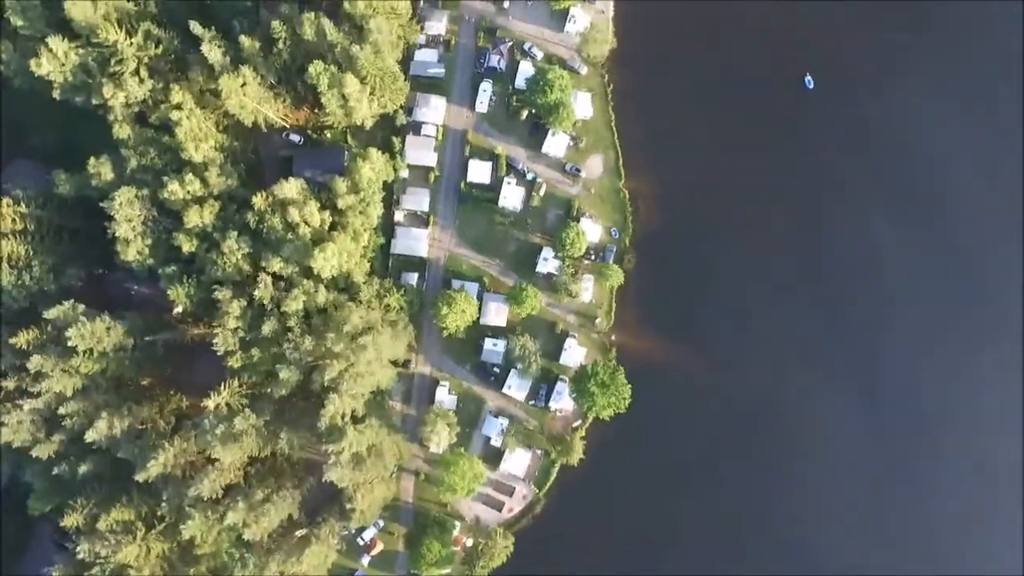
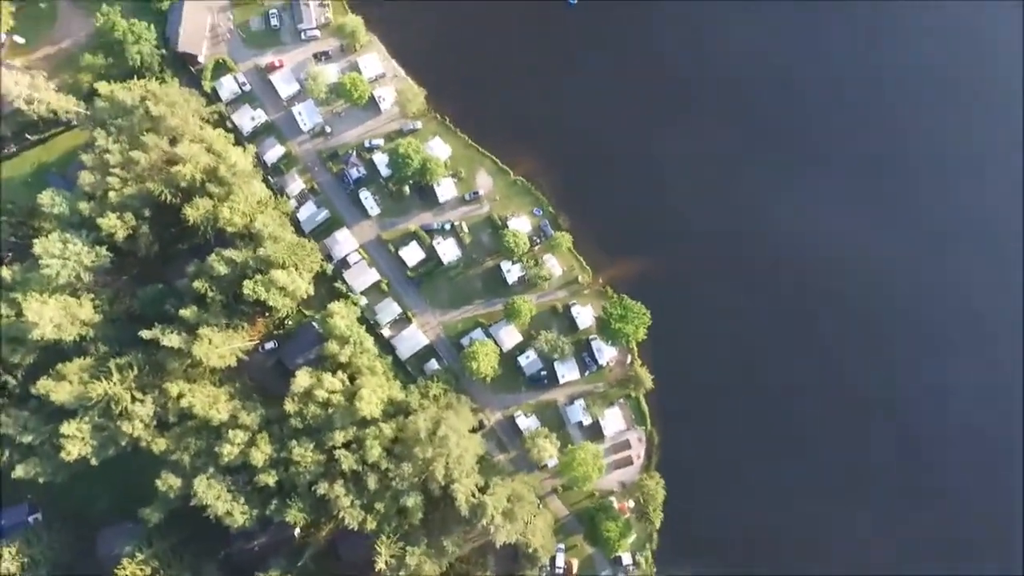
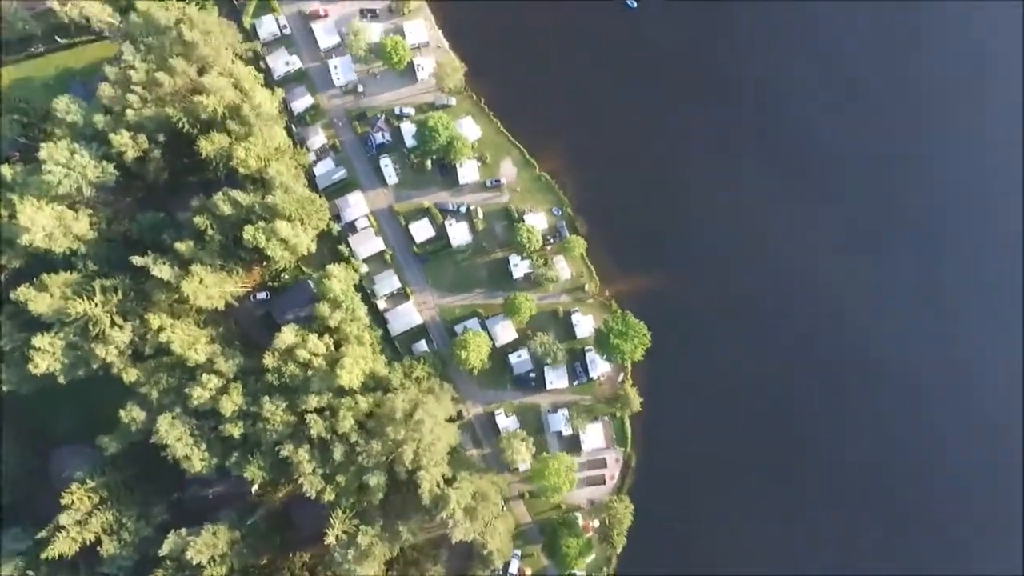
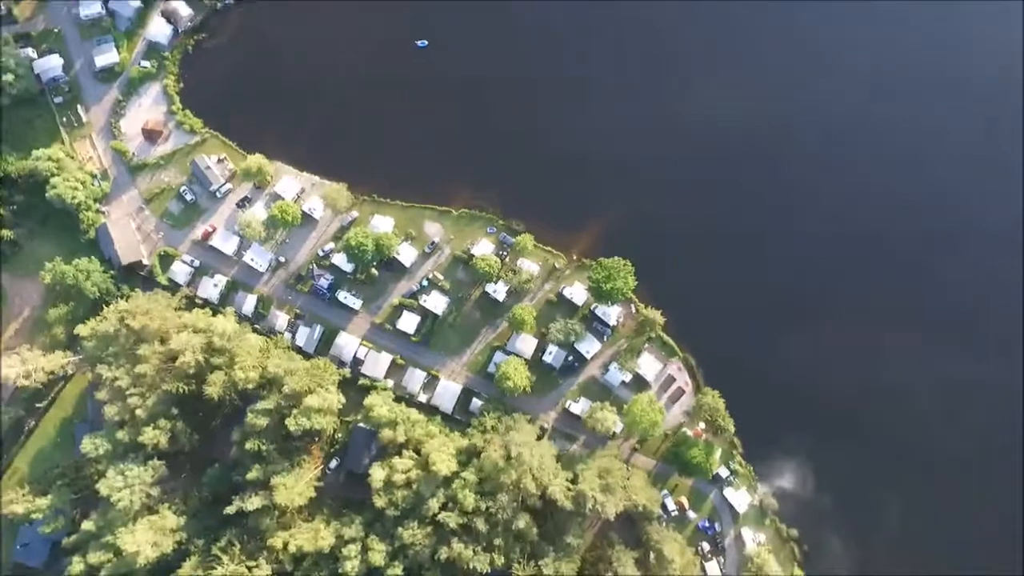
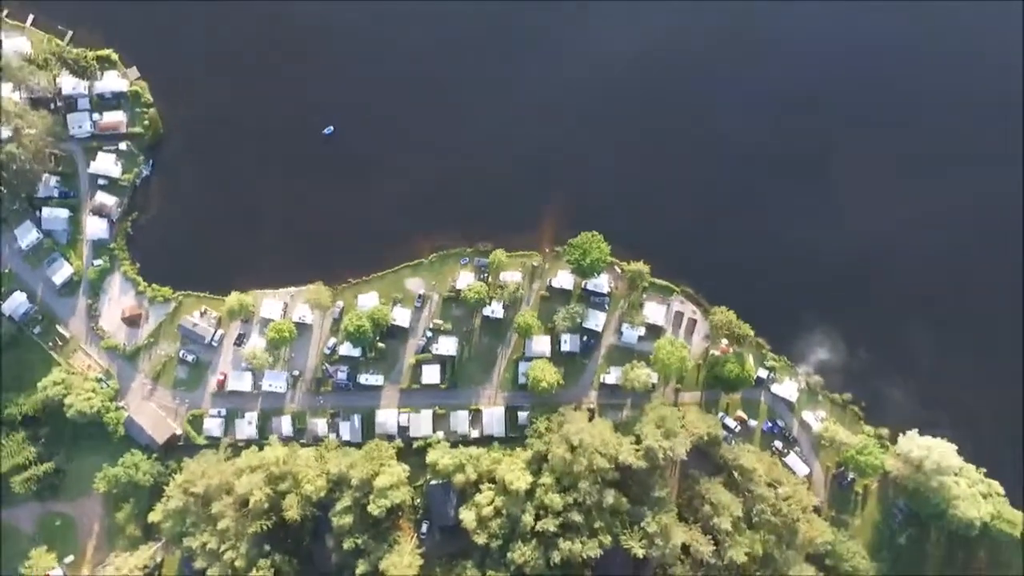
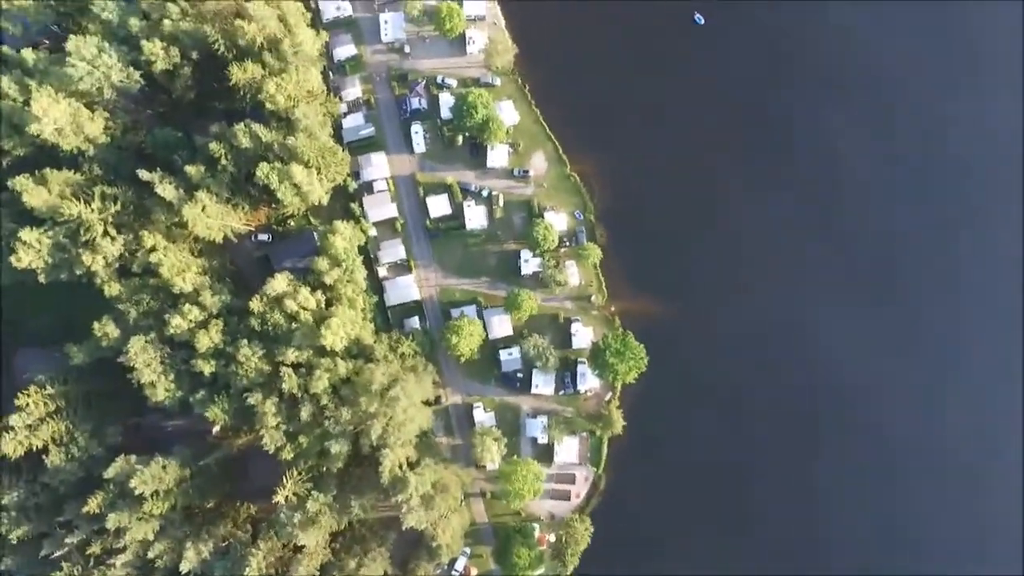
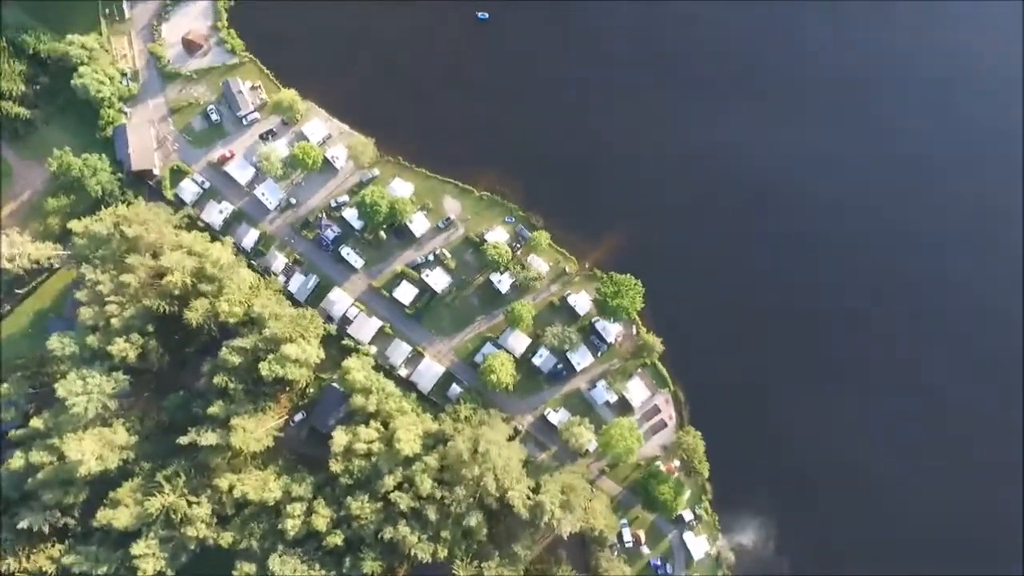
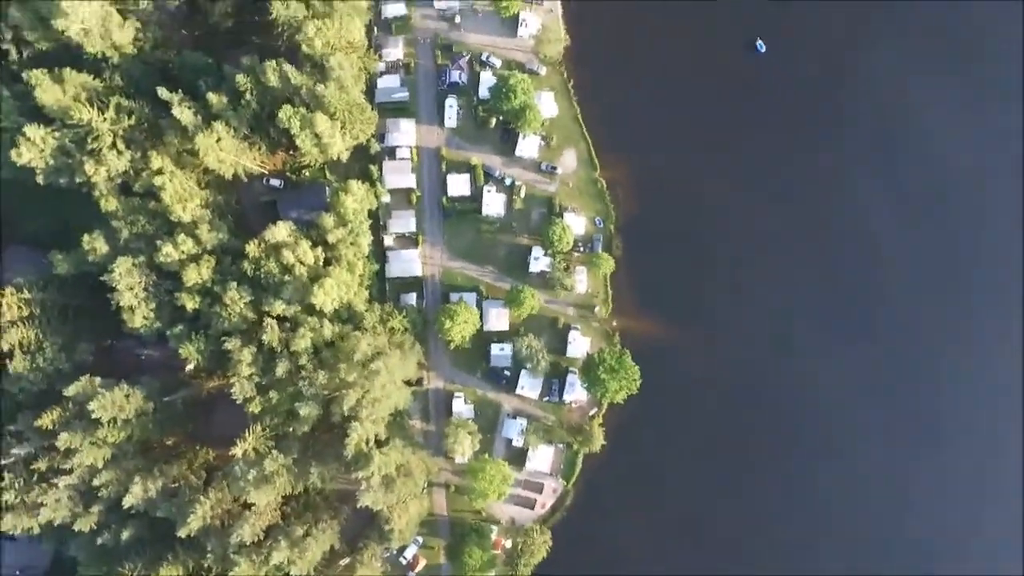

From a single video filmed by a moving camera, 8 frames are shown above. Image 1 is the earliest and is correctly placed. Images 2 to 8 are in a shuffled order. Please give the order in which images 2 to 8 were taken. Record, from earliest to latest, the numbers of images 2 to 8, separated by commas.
8, 6, 3, 2, 7, 4, 5
